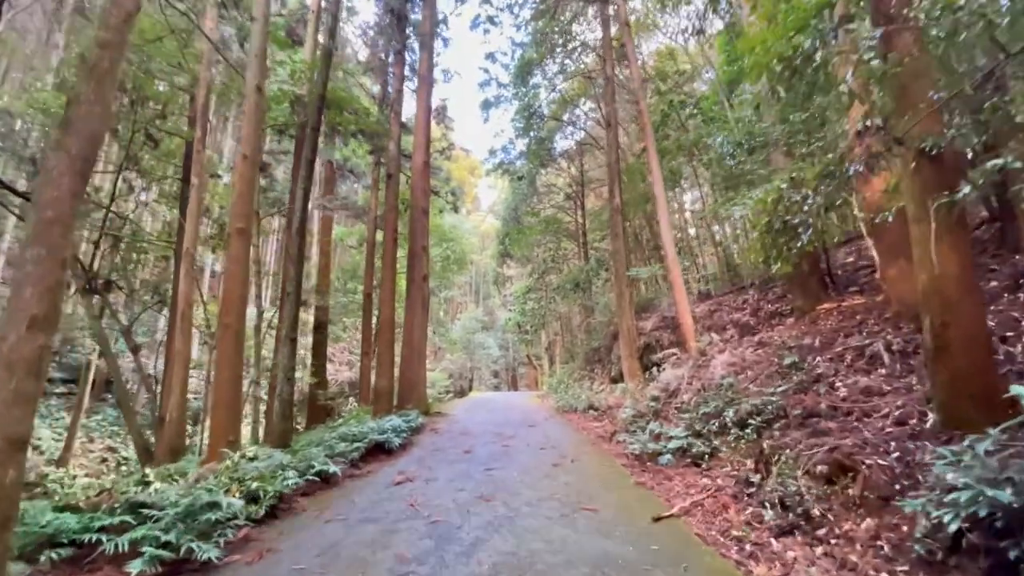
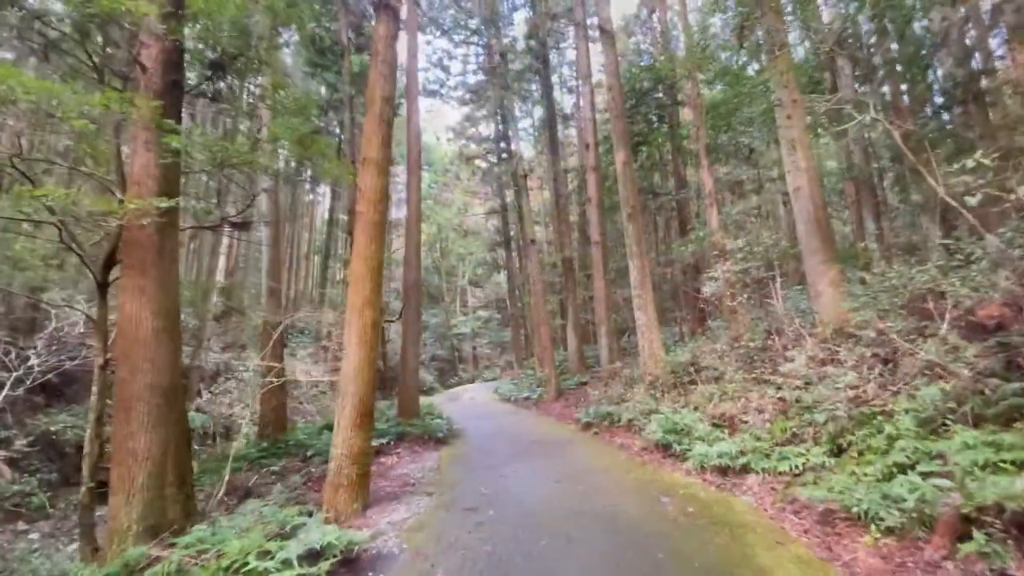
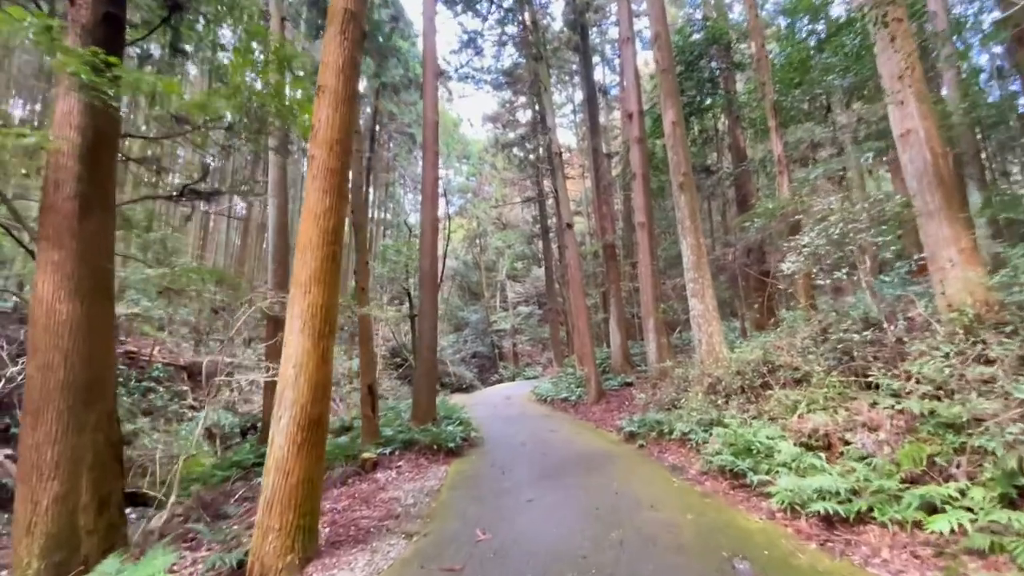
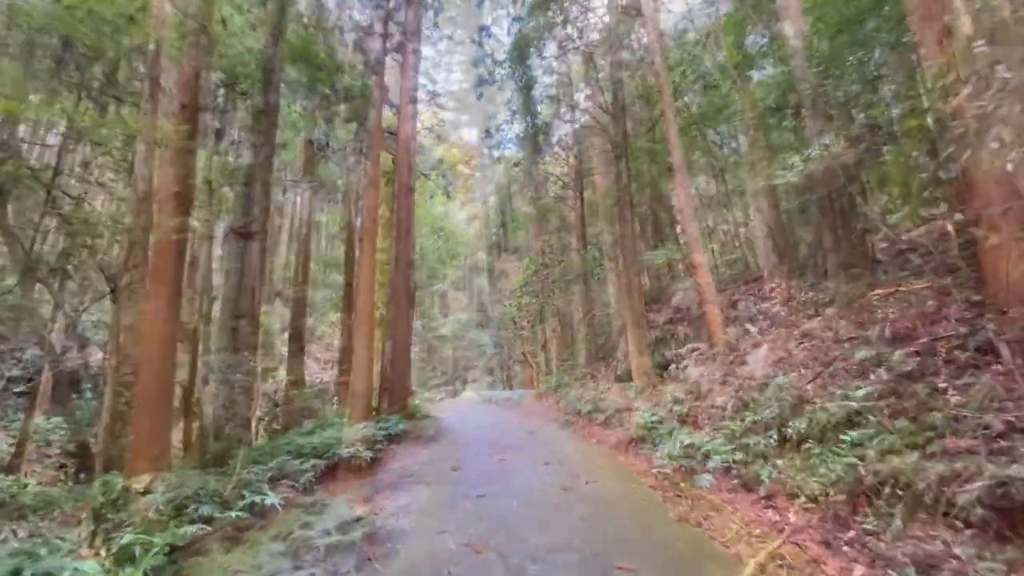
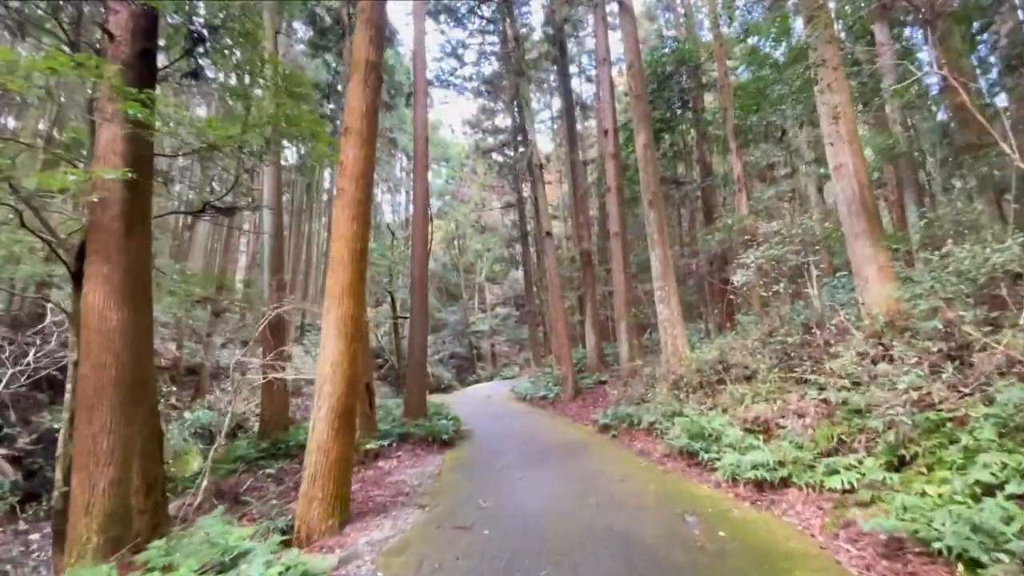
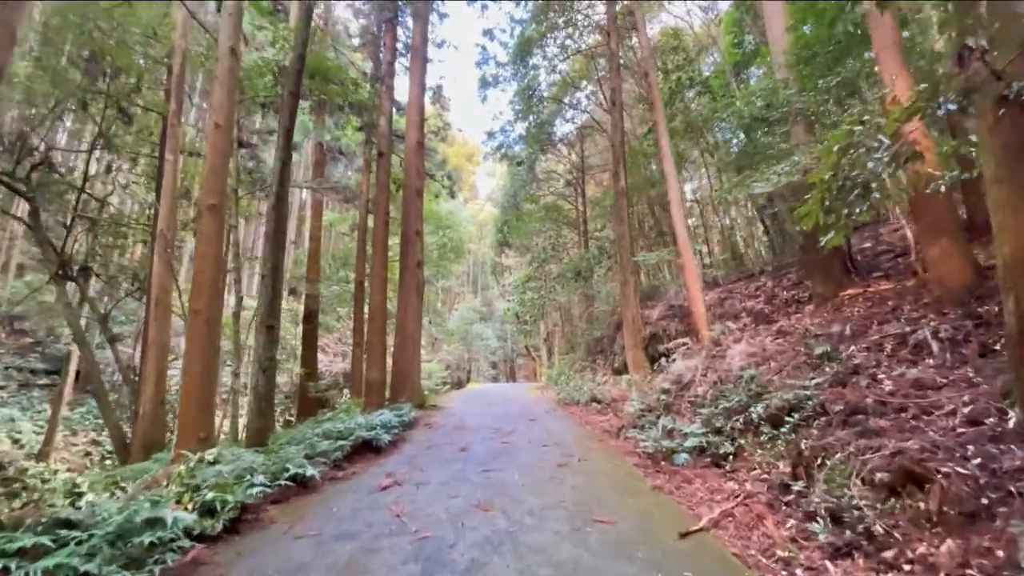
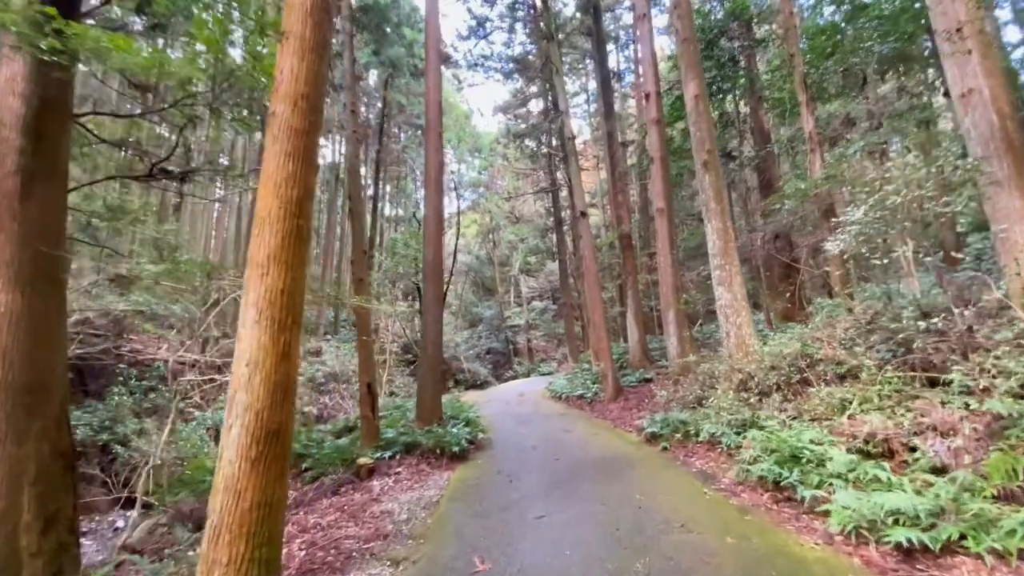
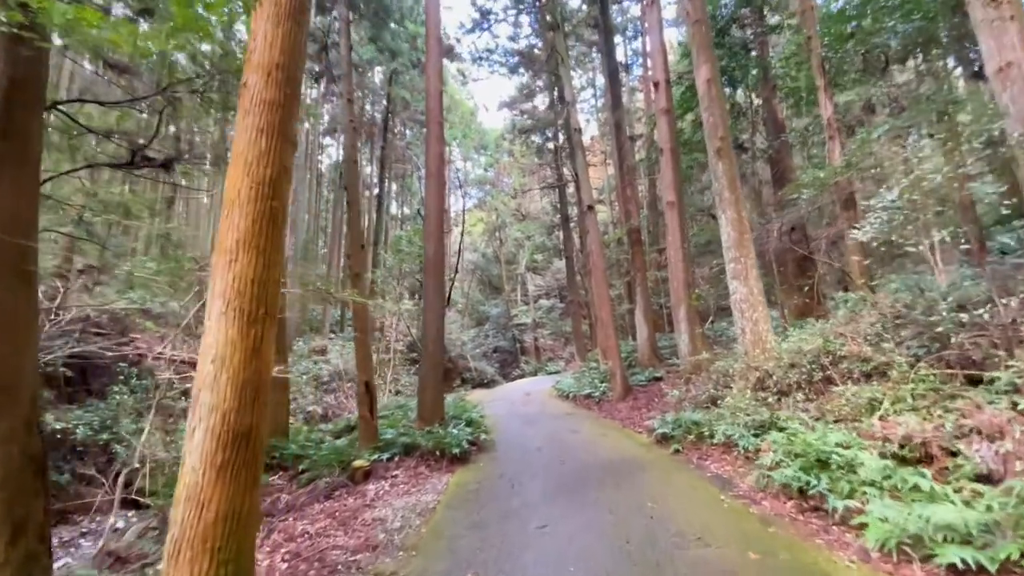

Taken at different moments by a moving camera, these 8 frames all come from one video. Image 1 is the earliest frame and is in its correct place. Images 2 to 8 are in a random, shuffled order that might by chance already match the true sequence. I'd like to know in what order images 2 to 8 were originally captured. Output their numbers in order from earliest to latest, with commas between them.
6, 4, 2, 5, 3, 7, 8
